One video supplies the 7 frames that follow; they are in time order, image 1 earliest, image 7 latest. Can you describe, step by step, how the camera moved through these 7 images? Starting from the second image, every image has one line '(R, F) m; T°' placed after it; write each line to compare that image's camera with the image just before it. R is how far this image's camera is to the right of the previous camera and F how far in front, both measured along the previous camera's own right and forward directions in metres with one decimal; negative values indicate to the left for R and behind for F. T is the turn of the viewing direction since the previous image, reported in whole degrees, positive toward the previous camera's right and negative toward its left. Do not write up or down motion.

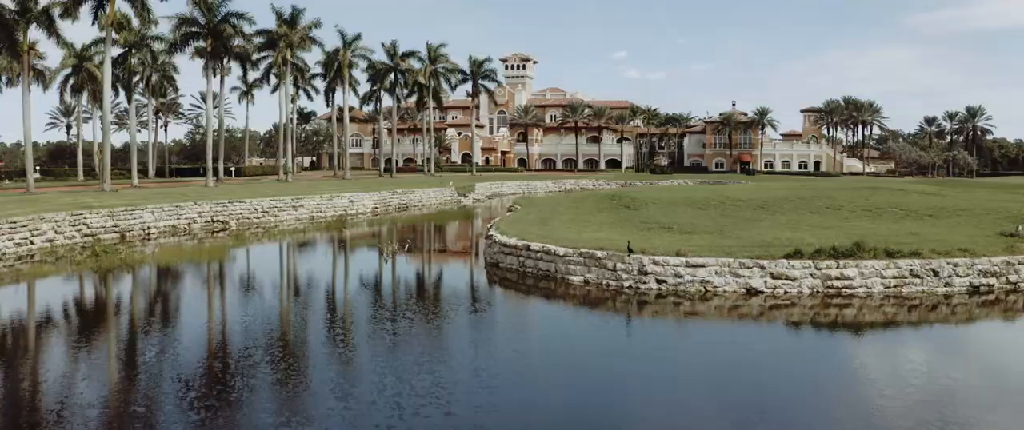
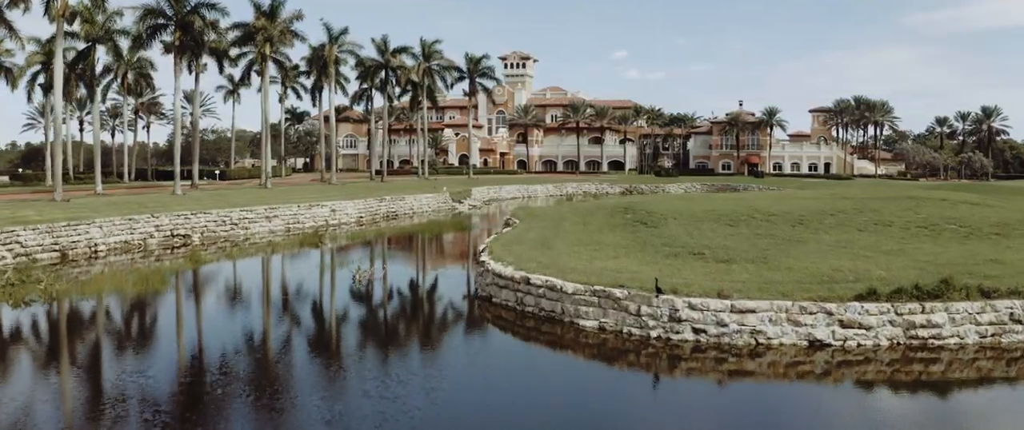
(+0.1, +3.8) m; 0°
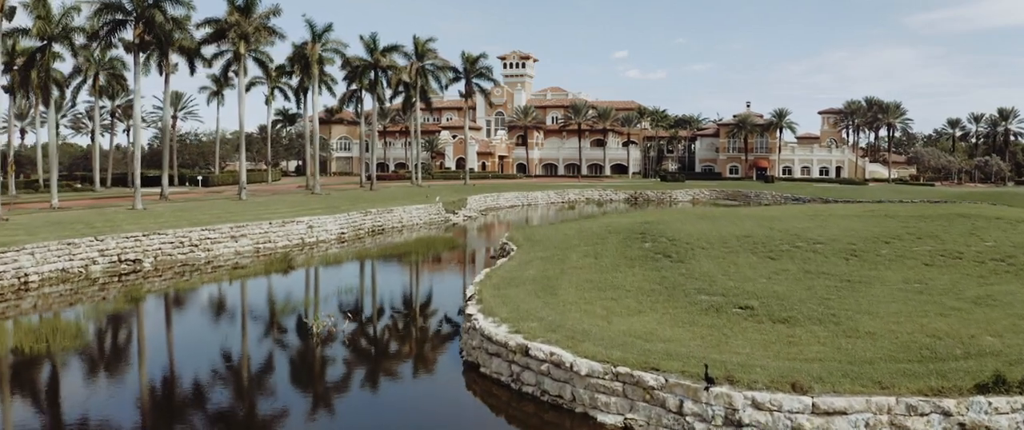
(+0.1, +3.8) m; 0°
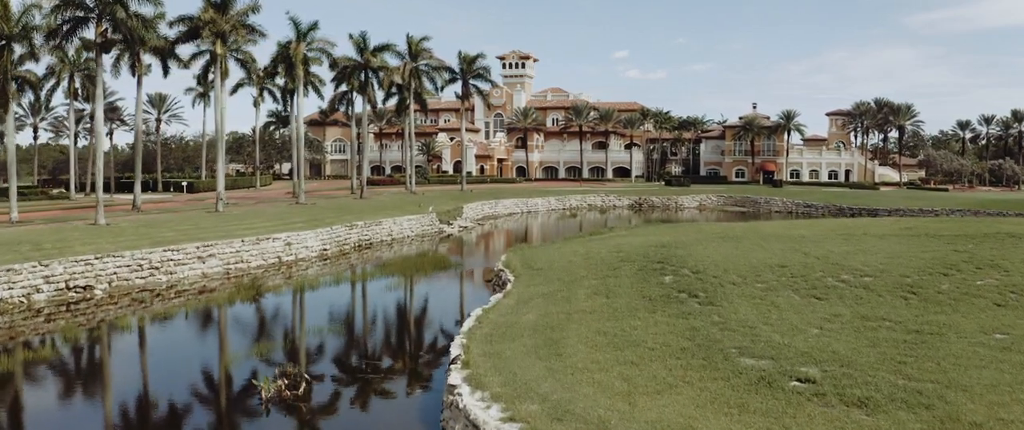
(+0.1, +3.0) m; 0°
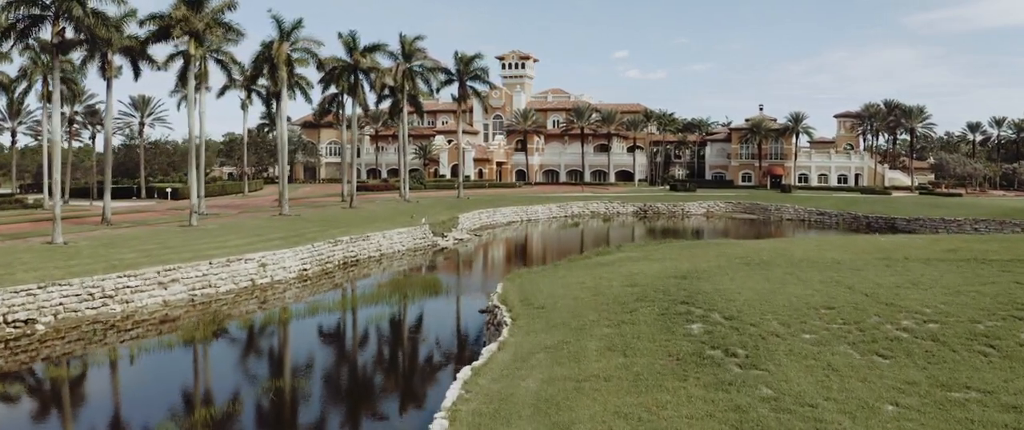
(+0.1, +2.8) m; 0°
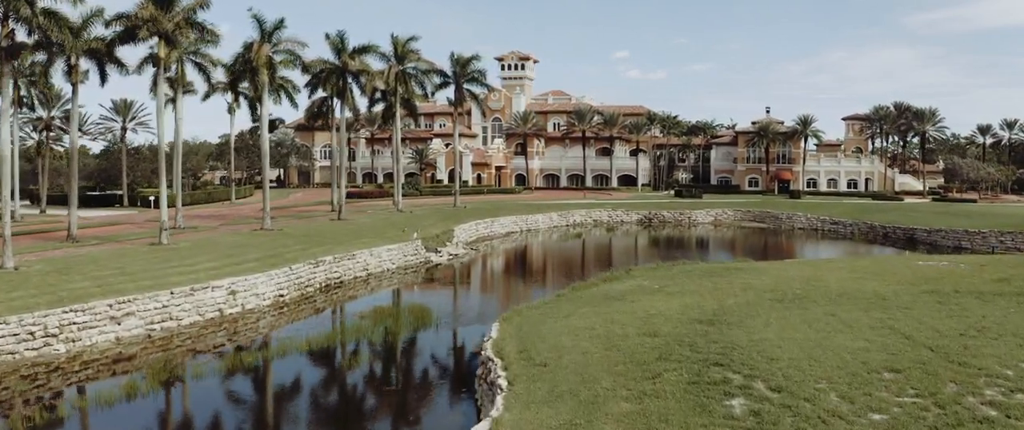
(+0.1, +2.8) m; 0°
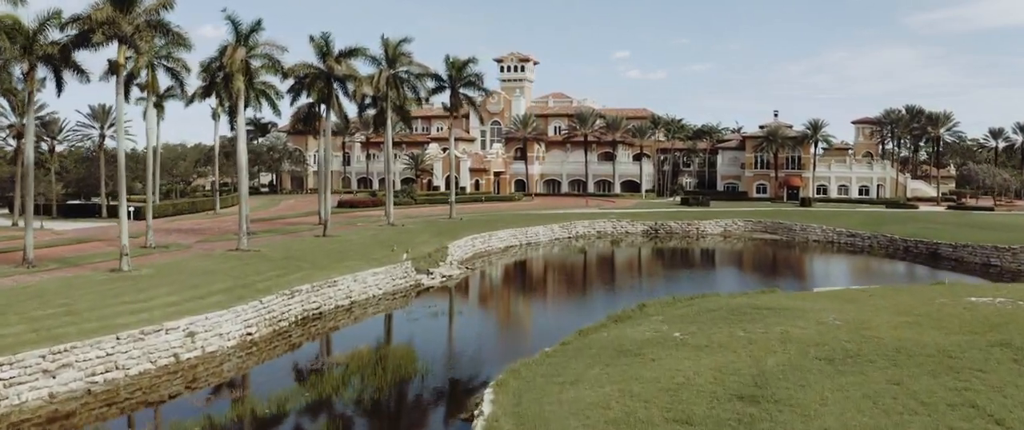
(+0.1, +3.0) m; 0°
